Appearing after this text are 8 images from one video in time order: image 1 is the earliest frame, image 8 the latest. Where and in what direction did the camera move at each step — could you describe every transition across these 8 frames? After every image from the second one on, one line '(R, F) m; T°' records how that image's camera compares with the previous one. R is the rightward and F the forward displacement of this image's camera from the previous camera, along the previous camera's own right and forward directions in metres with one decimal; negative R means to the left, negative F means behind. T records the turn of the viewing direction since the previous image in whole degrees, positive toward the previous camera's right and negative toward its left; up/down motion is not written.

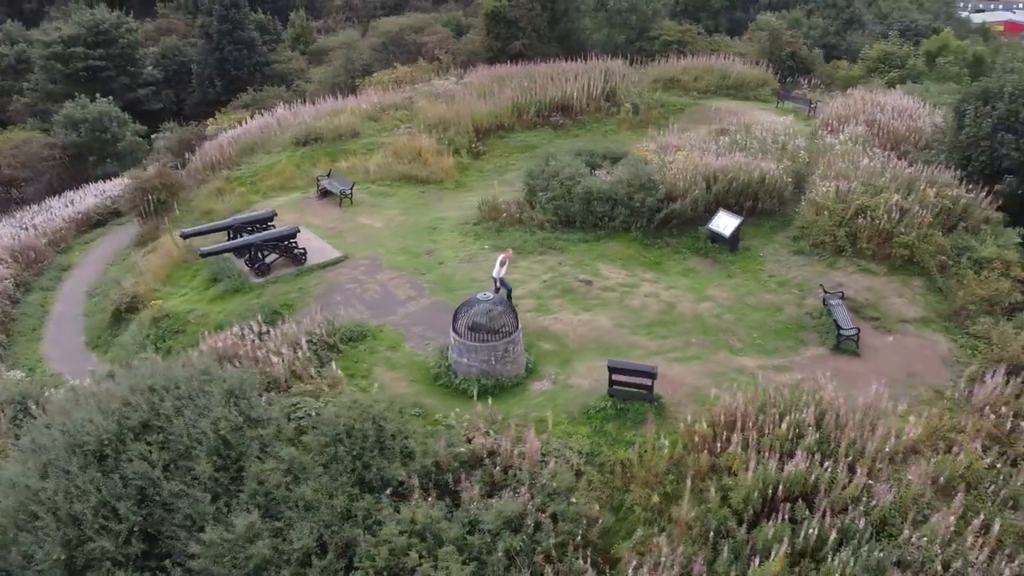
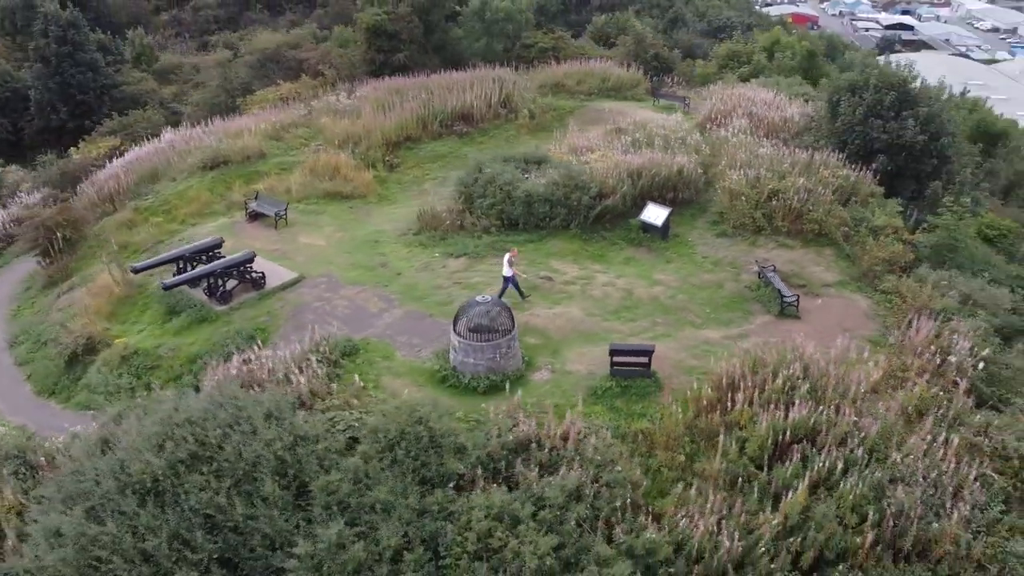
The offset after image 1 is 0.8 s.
(-1.1, -0.3) m; +11°
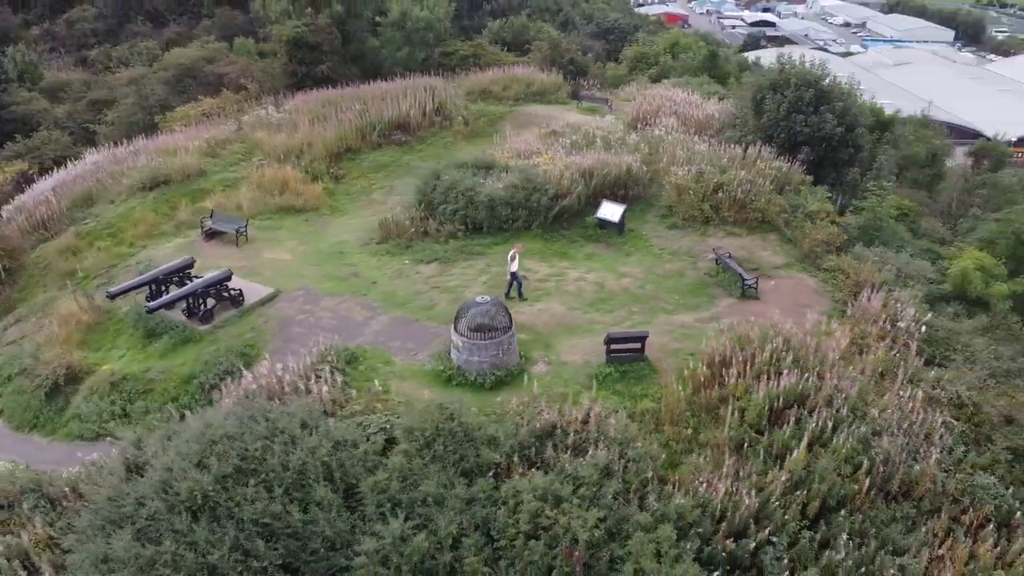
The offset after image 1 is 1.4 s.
(-0.8, -0.3) m; +8°
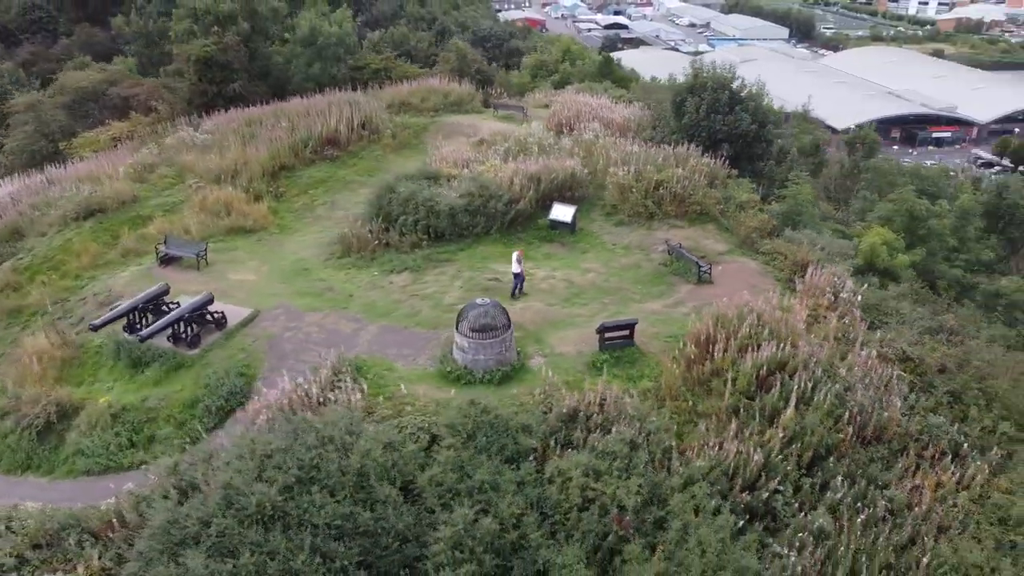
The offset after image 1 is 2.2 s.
(-1.0, -0.4) m; +9°
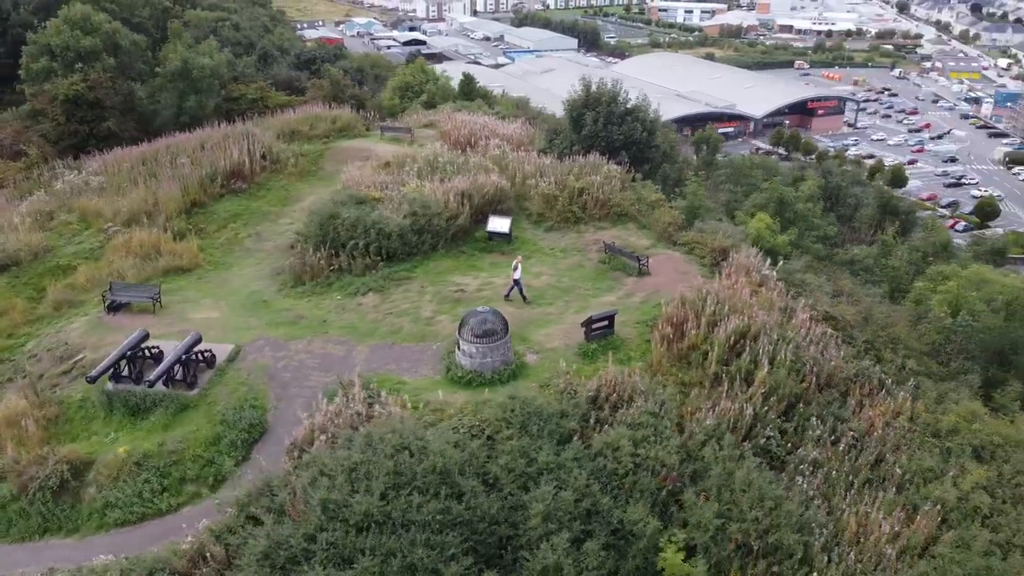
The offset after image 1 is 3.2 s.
(-1.6, -0.5) m; +13°
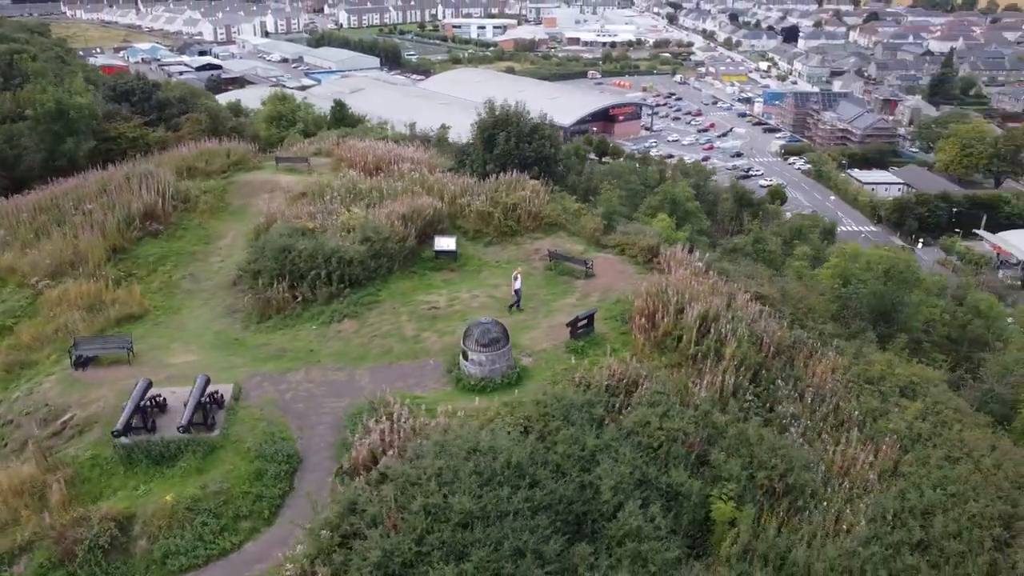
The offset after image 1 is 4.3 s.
(-1.8, -0.5) m; +13°
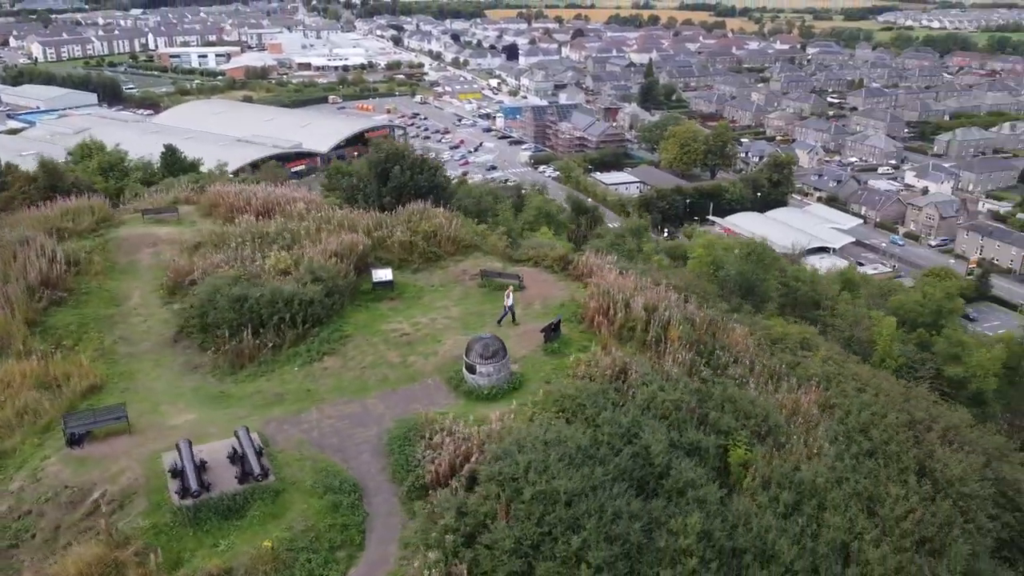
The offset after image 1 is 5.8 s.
(-2.6, -0.6) m; +18°
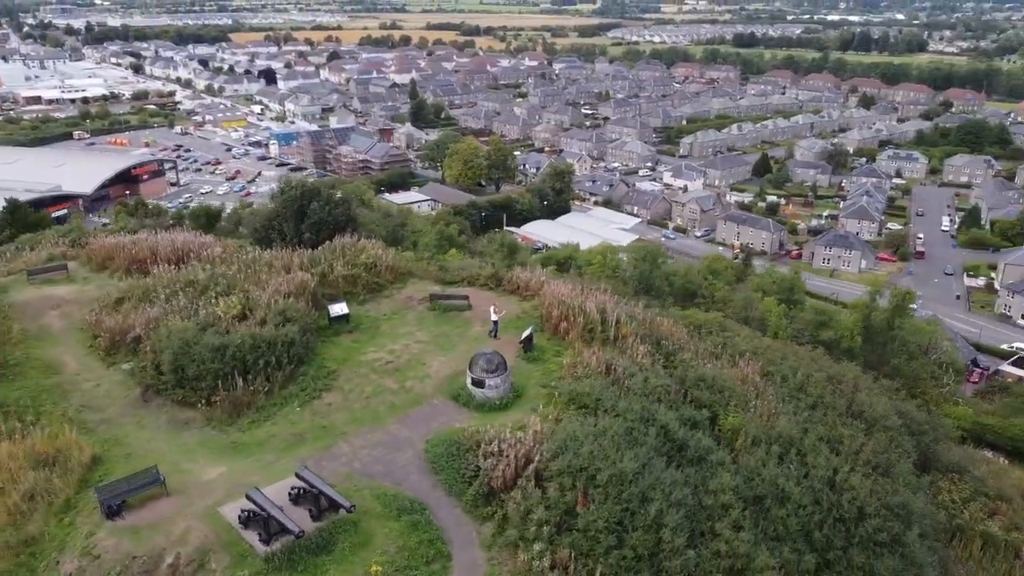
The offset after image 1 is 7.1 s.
(-2.5, -0.5) m; +16°
